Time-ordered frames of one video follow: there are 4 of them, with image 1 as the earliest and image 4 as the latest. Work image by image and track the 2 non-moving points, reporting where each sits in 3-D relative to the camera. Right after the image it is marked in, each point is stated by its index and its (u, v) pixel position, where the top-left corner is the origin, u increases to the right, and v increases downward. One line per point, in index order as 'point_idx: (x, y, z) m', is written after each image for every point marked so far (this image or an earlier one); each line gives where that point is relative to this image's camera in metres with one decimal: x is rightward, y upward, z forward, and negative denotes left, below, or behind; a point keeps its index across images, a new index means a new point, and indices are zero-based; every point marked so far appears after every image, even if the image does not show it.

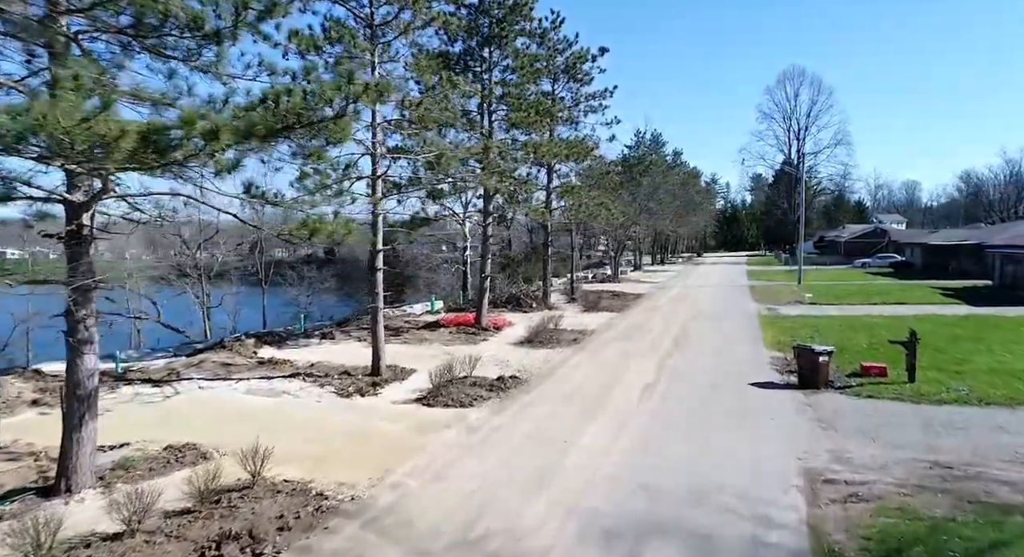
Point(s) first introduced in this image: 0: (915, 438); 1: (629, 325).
0: (+4.8, -1.9, +7.8) m
1: (+3.2, -1.3, +18.2) m
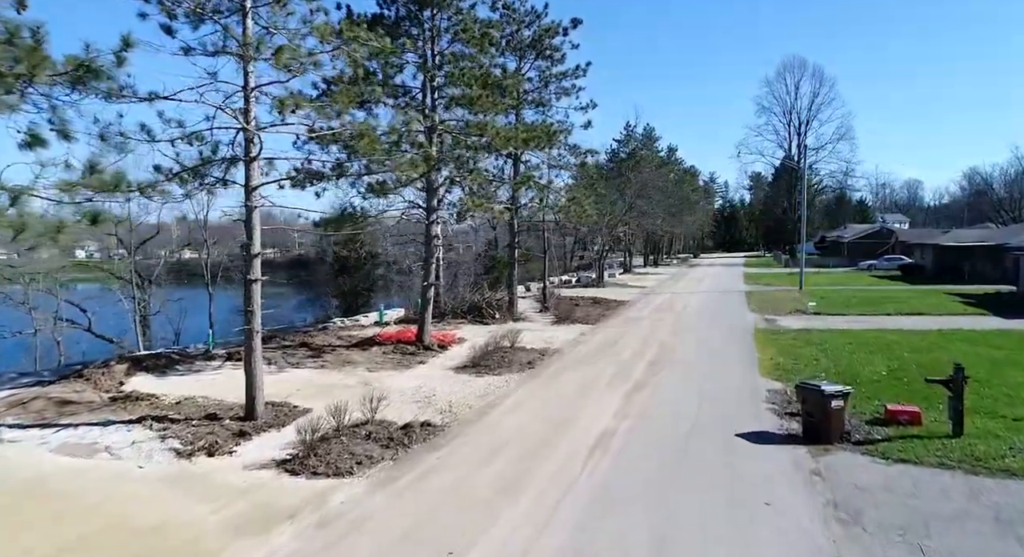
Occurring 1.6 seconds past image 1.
0: (+3.7, -2.1, +5.1) m
1: (+2.1, -1.5, +15.4) m
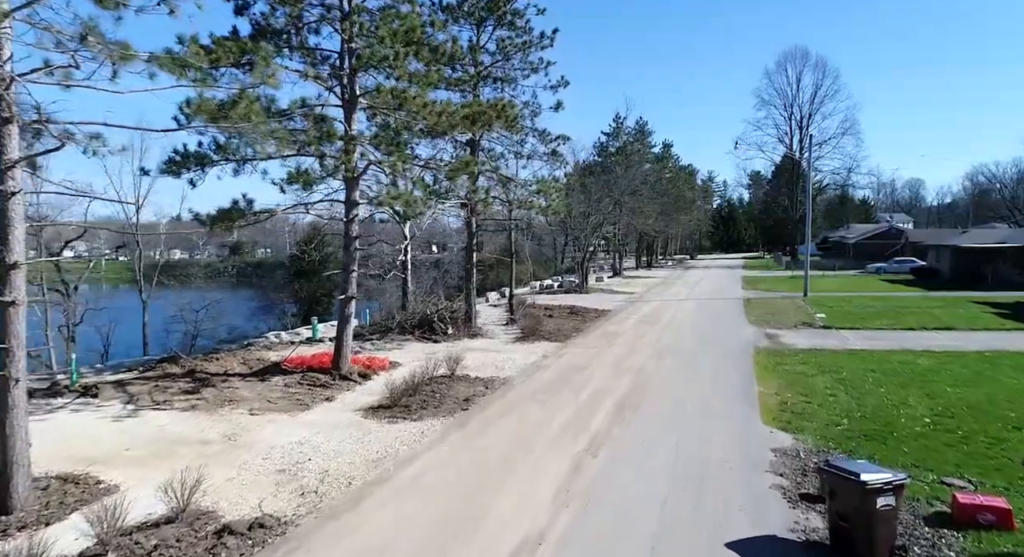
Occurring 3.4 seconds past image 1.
0: (+2.6, -2.3, +2.2) m
1: (+1.0, -1.7, +12.5) m
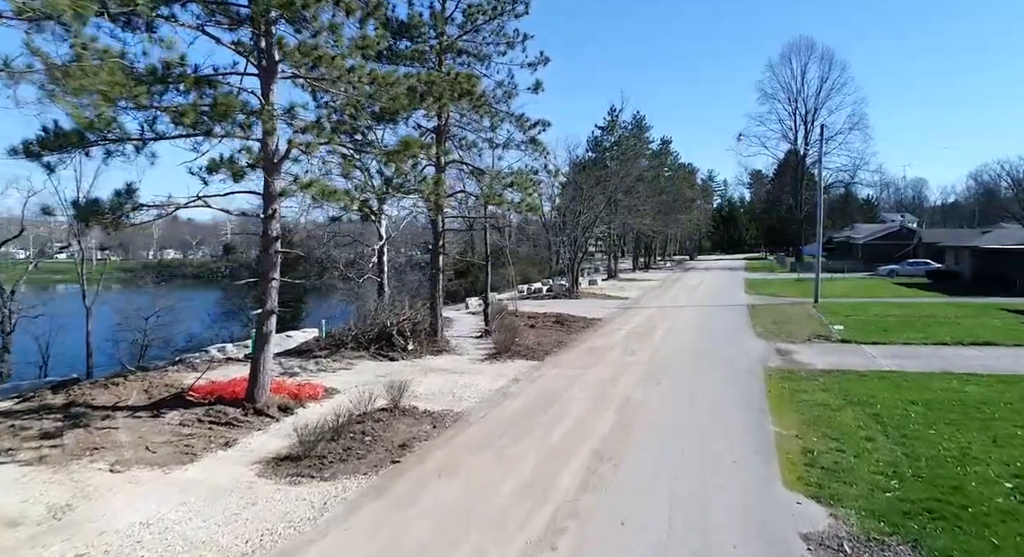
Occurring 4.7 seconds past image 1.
0: (+2.0, -2.4, 0.0) m
1: (+0.4, -1.8, +10.3) m
